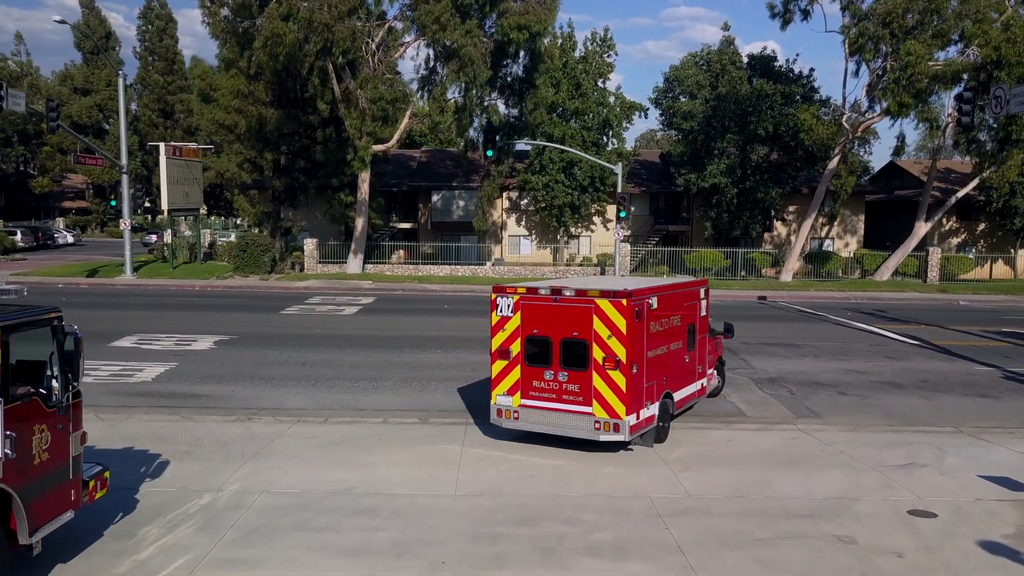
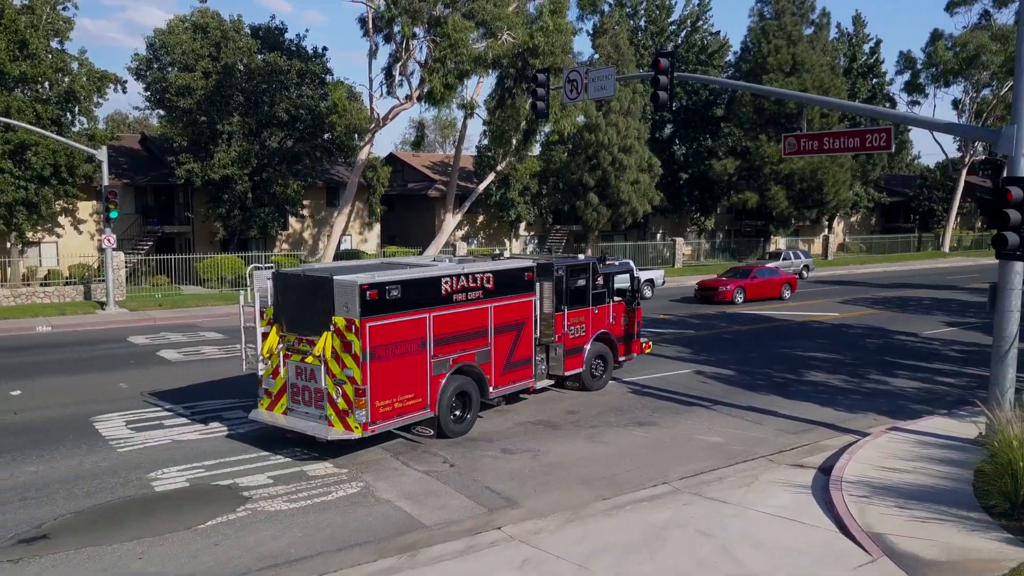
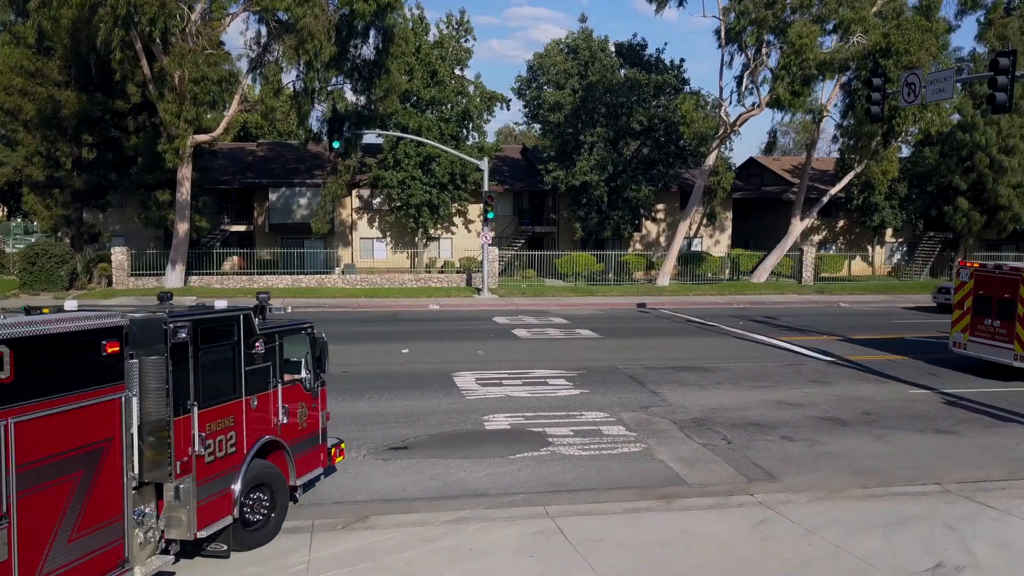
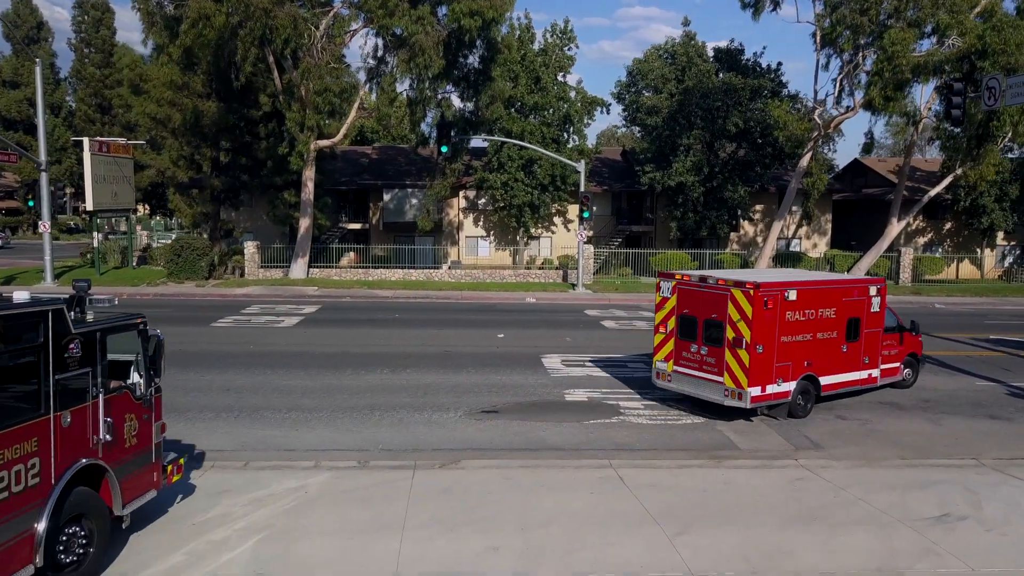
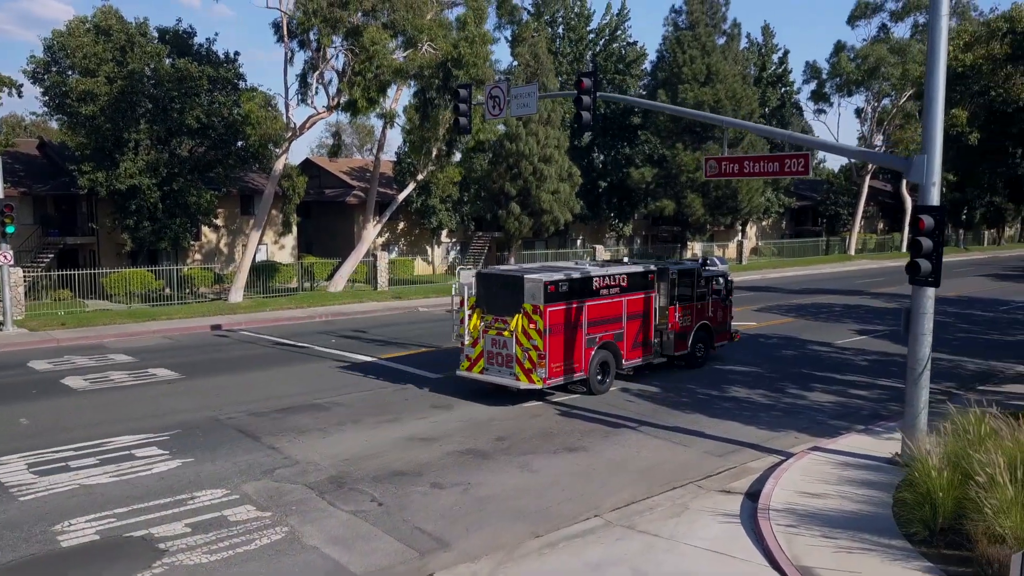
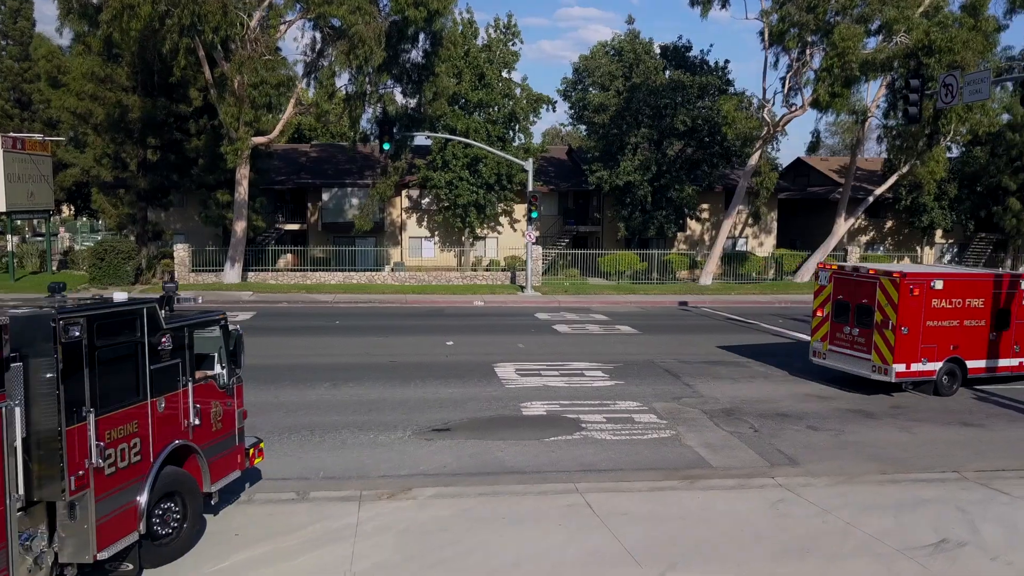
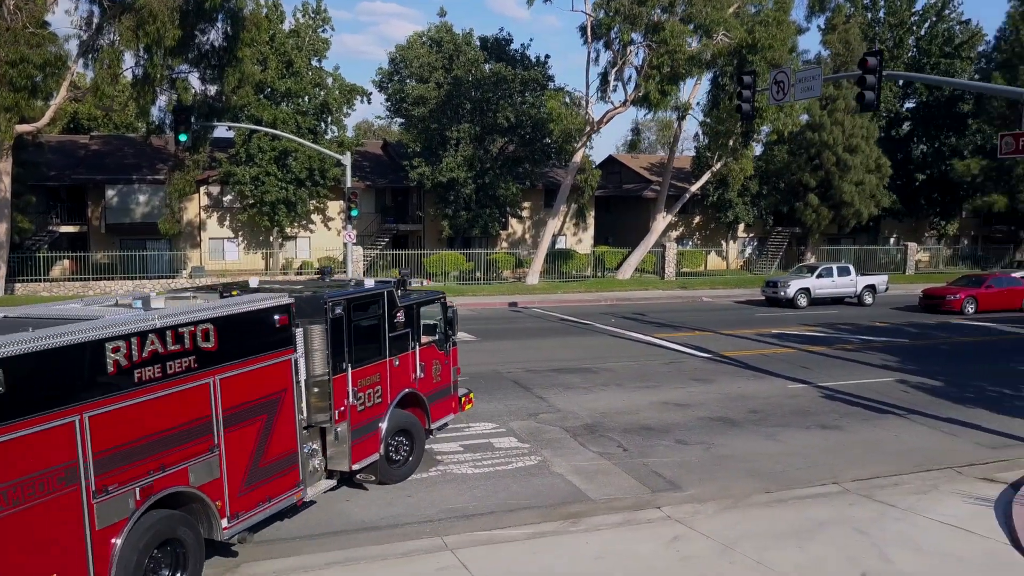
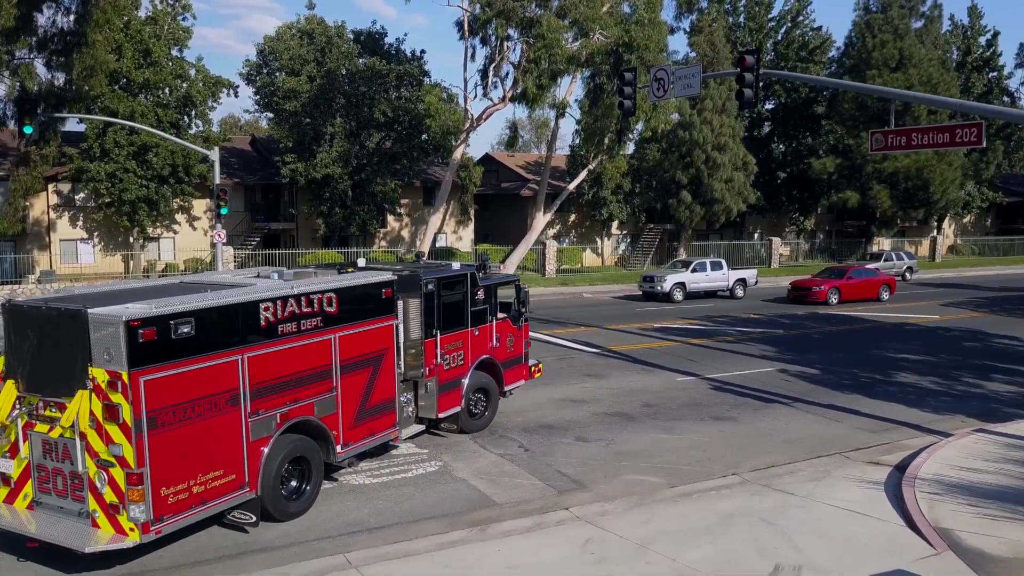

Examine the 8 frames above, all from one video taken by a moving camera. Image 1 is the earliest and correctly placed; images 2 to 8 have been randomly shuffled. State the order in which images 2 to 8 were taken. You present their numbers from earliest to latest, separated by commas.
4, 6, 3, 7, 8, 2, 5
